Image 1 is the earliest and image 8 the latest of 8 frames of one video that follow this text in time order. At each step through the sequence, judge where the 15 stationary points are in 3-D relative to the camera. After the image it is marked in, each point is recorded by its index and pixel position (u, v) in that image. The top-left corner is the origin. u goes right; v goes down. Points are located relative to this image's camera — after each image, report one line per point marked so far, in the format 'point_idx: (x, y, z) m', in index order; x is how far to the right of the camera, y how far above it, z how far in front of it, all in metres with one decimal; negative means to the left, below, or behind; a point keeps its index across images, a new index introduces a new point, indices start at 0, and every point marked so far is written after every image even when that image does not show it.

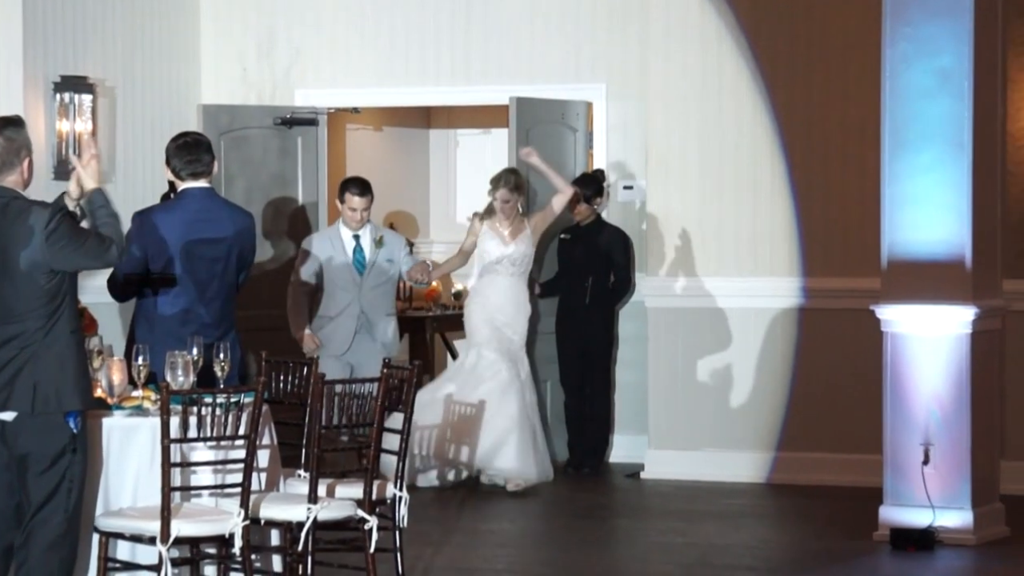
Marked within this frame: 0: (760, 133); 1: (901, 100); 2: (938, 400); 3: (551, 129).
0: (+1.4, +0.8, +7.4) m
1: (+1.6, +0.8, +5.6) m
2: (+1.8, -0.5, +5.6) m
3: (+0.1, +0.8, +7.8) m
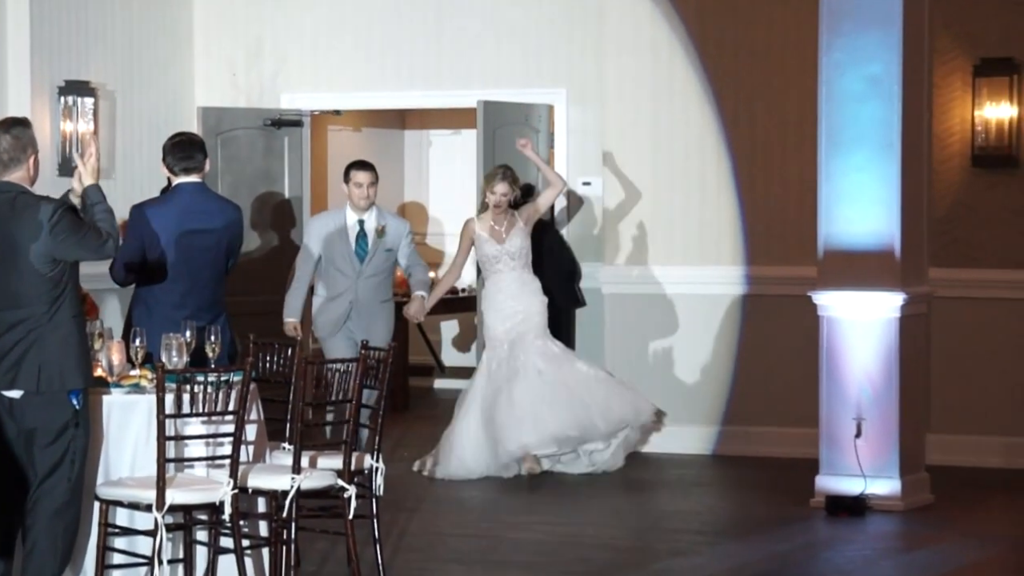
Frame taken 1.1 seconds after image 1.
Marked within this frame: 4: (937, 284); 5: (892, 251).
0: (+1.2, +0.9, +7.9) m
1: (+1.5, +0.9, +6.1) m
2: (+1.6, -0.4, +6.1) m
3: (-0.1, +0.9, +8.3) m
4: (+2.4, 0.0, +7.4) m
5: (+1.7, +0.2, +6.0) m
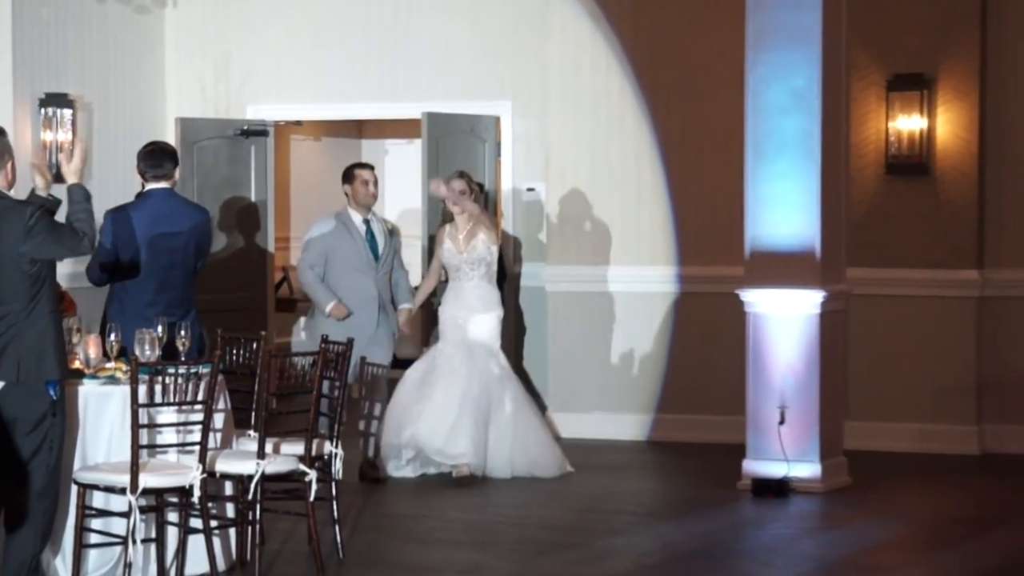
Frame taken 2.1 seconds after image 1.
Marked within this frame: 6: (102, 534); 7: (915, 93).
0: (+0.8, +0.9, +8.3) m
1: (+1.2, +0.9, +6.5) m
2: (+1.4, -0.4, +6.6) m
3: (-0.5, +0.9, +8.7) m
4: (+2.1, 0.0, +7.9) m
5: (+1.5, +0.2, +6.5) m
6: (-1.6, -1.0, +5.2) m
7: (+2.3, +1.1, +7.7) m
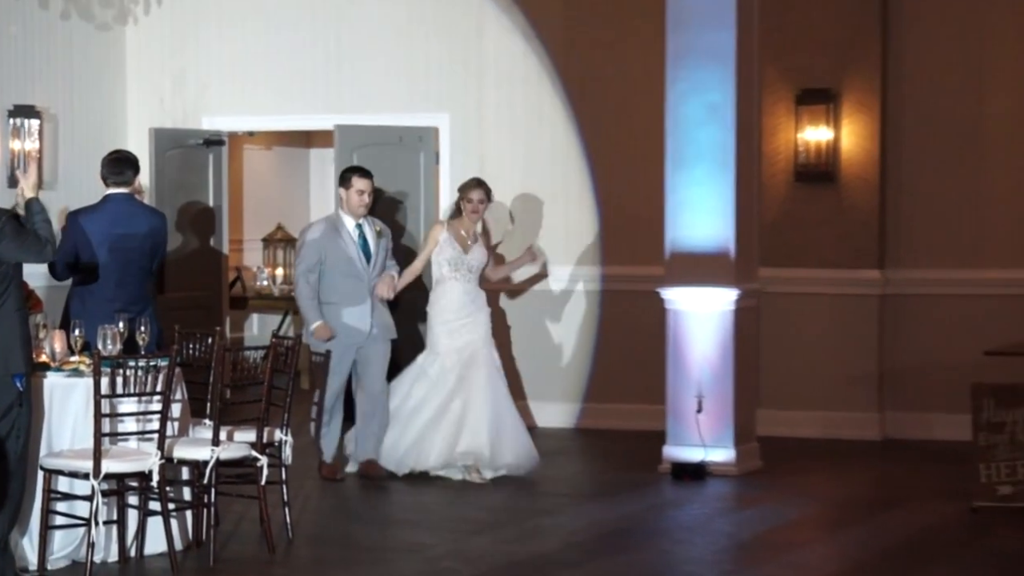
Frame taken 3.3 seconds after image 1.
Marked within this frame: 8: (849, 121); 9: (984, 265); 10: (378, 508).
0: (+0.4, +0.9, +8.8) m
1: (+0.9, +0.9, +7.1) m
2: (+1.1, -0.4, +7.1) m
3: (-0.9, +0.9, +9.1) m
4: (+1.7, 0.0, +8.5) m
5: (+1.1, +0.2, +7.0) m
6: (-1.9, -1.0, +5.6) m
7: (+1.9, +1.1, +8.3) m
8: (+2.1, +1.0, +8.4) m
9: (+3.0, +0.1, +8.3) m
10: (-0.7, -1.1, +6.5) m
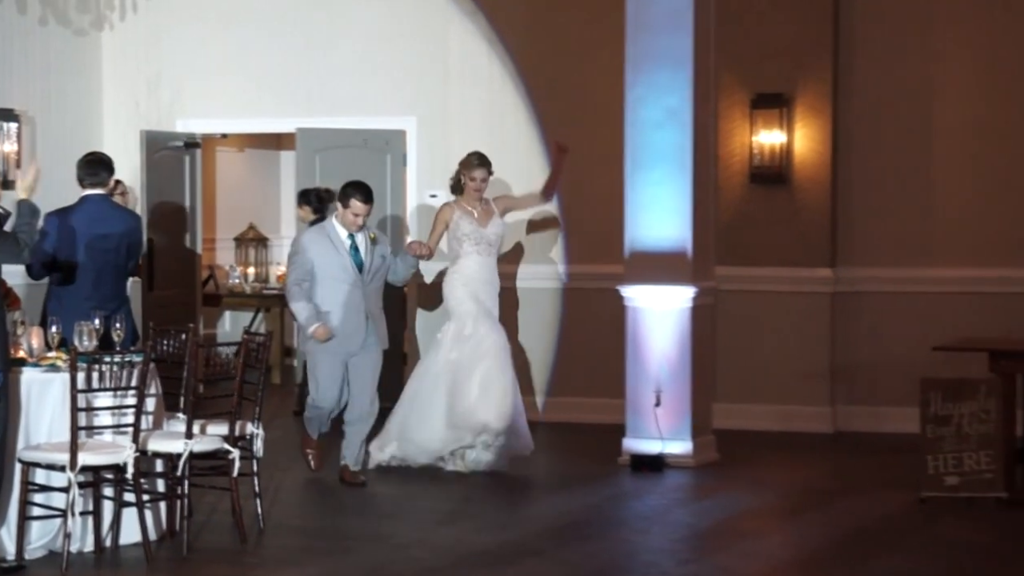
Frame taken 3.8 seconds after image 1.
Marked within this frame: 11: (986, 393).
0: (+0.2, +0.9, +9.1) m
1: (+0.7, +0.9, +7.3) m
2: (+0.9, -0.4, +7.3) m
3: (-1.1, +1.0, +9.3) m
4: (+1.5, +0.1, +8.8) m
5: (+0.9, +0.2, +7.3) m
6: (-2.0, -1.0, +5.8) m
7: (+1.7, +1.1, +8.6) m
8: (+1.9, +1.1, +8.7) m
9: (+2.7, +0.2, +8.6) m
10: (-0.8, -1.1, +6.7) m
11: (+2.4, -0.5, +6.6) m
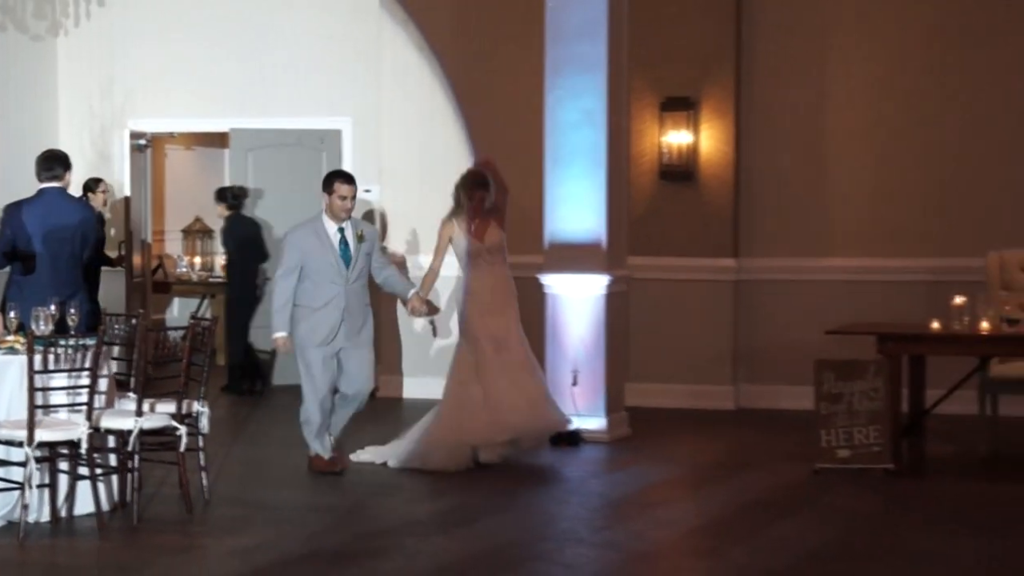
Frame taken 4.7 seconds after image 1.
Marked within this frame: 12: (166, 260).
0: (-0.4, +1.0, +9.6) m
1: (+0.3, +0.9, +7.9) m
2: (+0.4, -0.3, +7.9) m
3: (-1.7, +1.1, +9.8) m
4: (+0.9, +0.1, +9.4) m
5: (+0.5, +0.3, +7.9) m
6: (-2.4, -0.9, +6.2) m
7: (+1.2, +1.2, +9.2) m
8: (+1.4, +1.1, +9.3) m
9: (+2.2, +0.2, +9.3) m
10: (-1.2, -1.0, +7.2) m
11: (+2.0, -0.5, +7.3) m
12: (-3.4, +0.3, +12.5) m
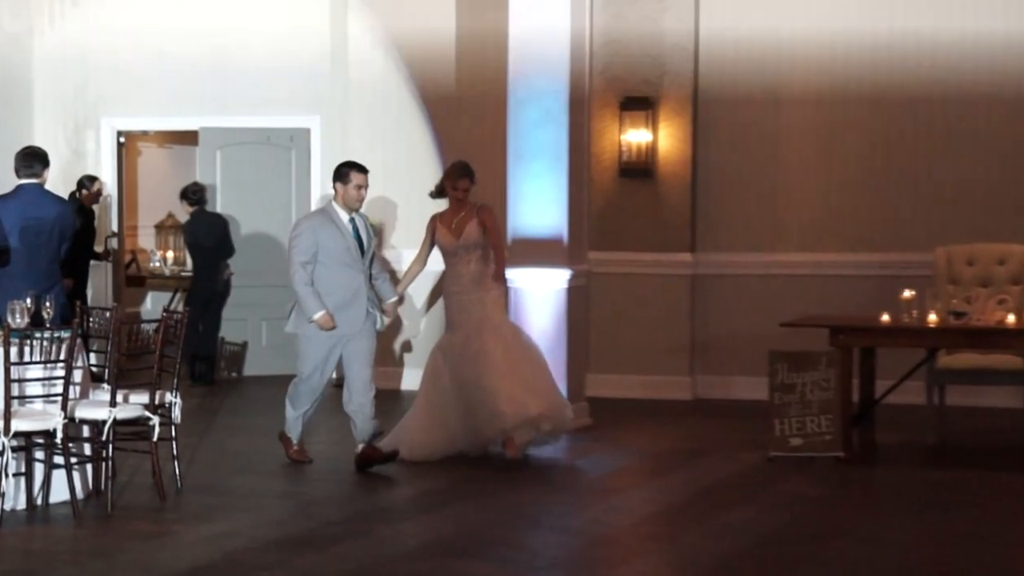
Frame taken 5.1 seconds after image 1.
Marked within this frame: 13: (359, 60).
0: (-0.6, +1.1, +9.8) m
1: (+0.1, +1.0, +8.1) m
2: (+0.2, -0.3, +8.2) m
3: (-2.0, +1.1, +10.0) m
4: (+0.7, +0.2, +9.6) m
5: (+0.3, +0.3, +8.1) m
6: (-2.5, -0.9, +6.4) m
7: (+1.0, +1.3, +9.5) m
8: (+1.1, +1.2, +9.6) m
9: (+2.0, +0.3, +9.6) m
10: (-1.4, -1.0, +7.4) m
11: (+1.8, -0.4, +7.6) m
12: (-3.8, +0.4, +12.7) m
13: (-1.2, +1.8, +10.0) m
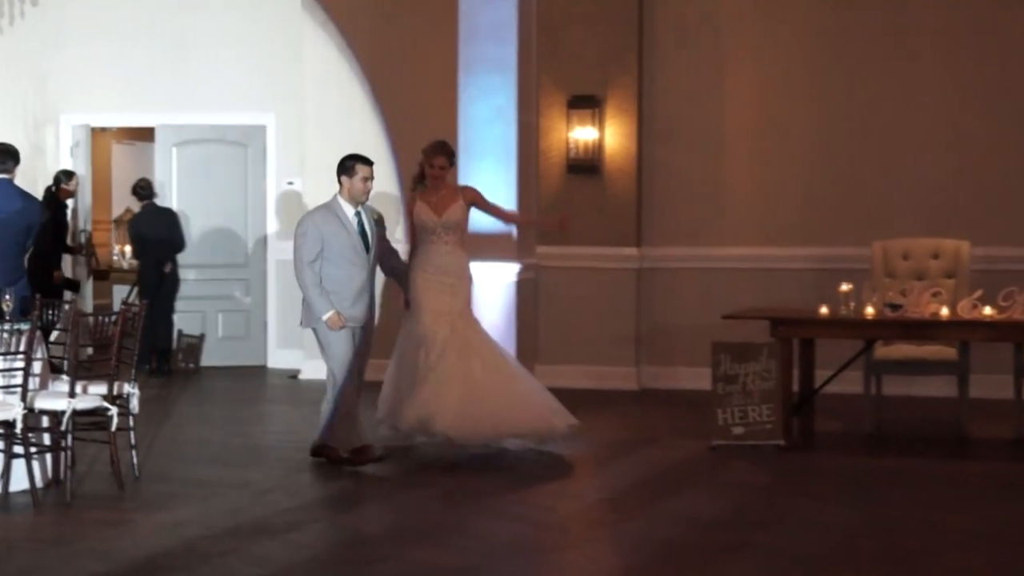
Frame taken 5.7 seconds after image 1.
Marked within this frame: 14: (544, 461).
0: (-1.0, +1.1, +10.0) m
1: (-0.2, +1.0, +8.3) m
2: (-0.1, -0.2, +8.4) m
3: (-2.3, +1.1, +10.1) m
4: (+0.3, +0.2, +9.9) m
5: (0.0, +0.3, +8.4) m
6: (-2.8, -0.8, +6.5) m
7: (+0.6, +1.3, +9.7) m
8: (+0.8, +1.2, +9.8) m
9: (+1.6, +0.3, +9.9) m
10: (-1.7, -0.9, +7.6) m
11: (+1.5, -0.4, +7.9) m
12: (-4.2, +0.4, +12.7) m
13: (-1.5, +1.8, +10.1) m
14: (+0.2, -1.0, +7.6) m
